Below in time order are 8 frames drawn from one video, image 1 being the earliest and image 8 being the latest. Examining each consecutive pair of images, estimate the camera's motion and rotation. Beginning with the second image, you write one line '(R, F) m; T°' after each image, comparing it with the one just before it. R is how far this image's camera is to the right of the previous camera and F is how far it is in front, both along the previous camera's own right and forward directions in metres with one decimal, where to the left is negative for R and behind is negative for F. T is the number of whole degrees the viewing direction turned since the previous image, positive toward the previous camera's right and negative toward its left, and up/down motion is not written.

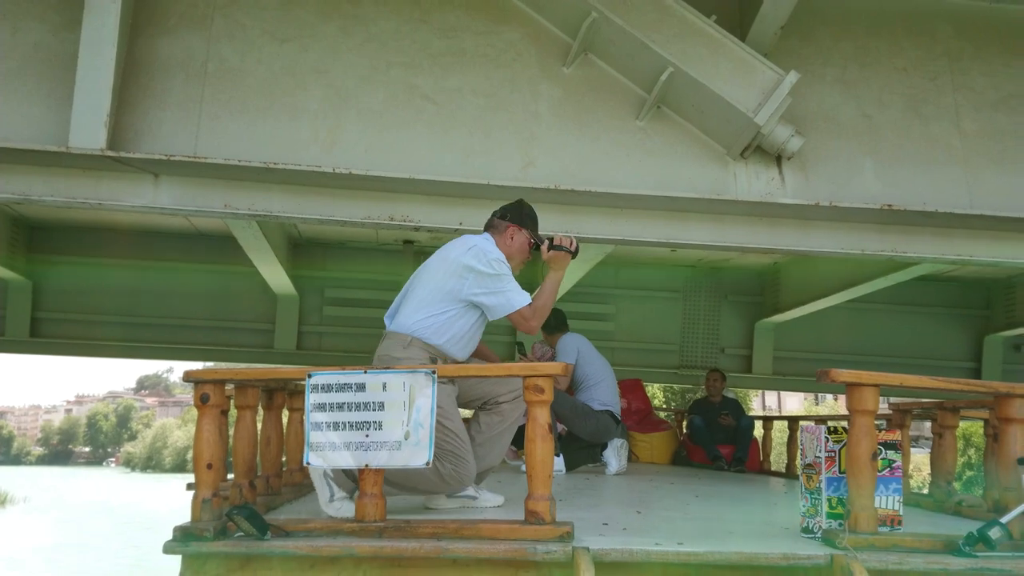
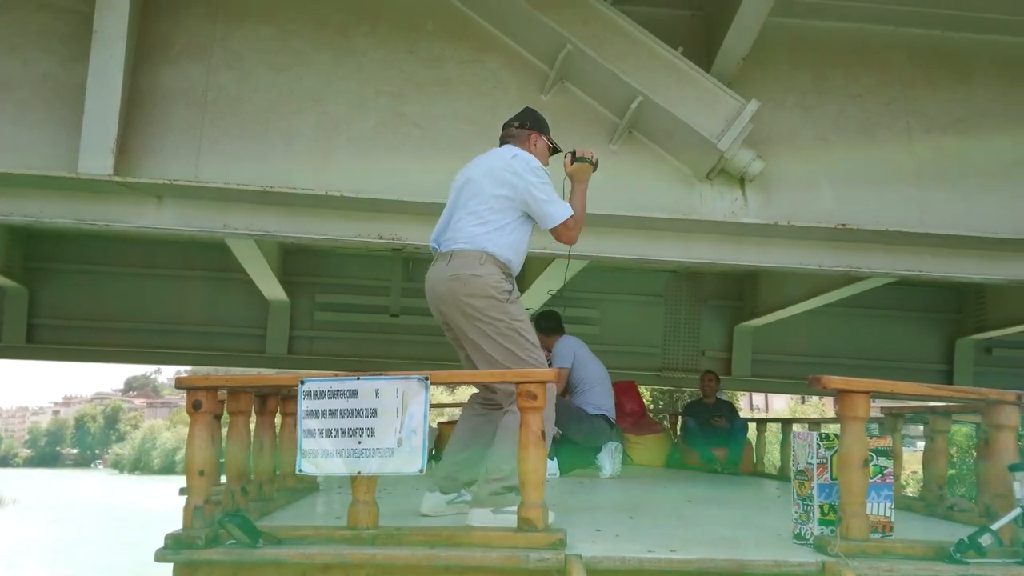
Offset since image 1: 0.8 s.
(+0.1, -0.3) m; 0°
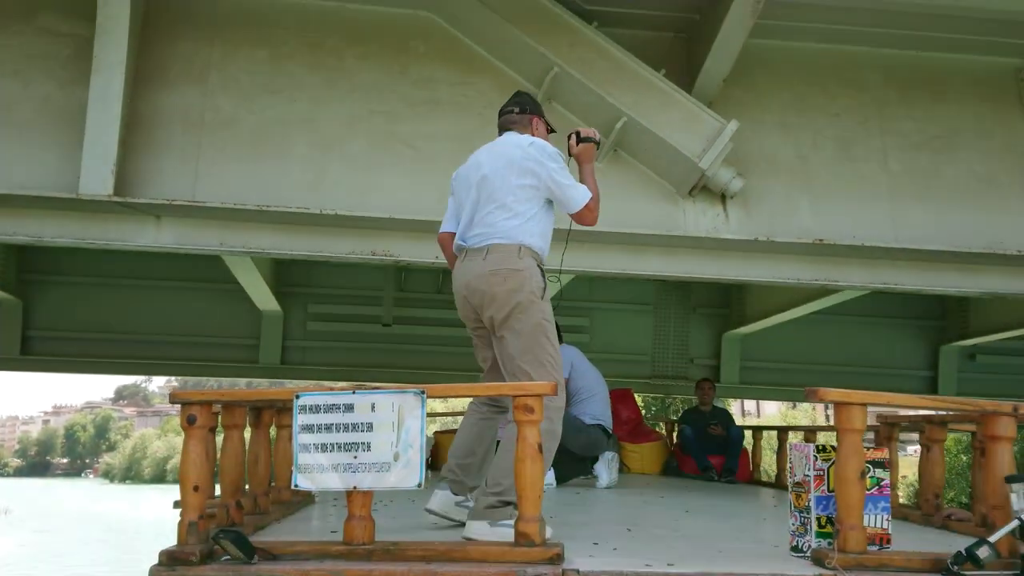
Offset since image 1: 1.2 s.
(0.0, -0.1) m; 0°
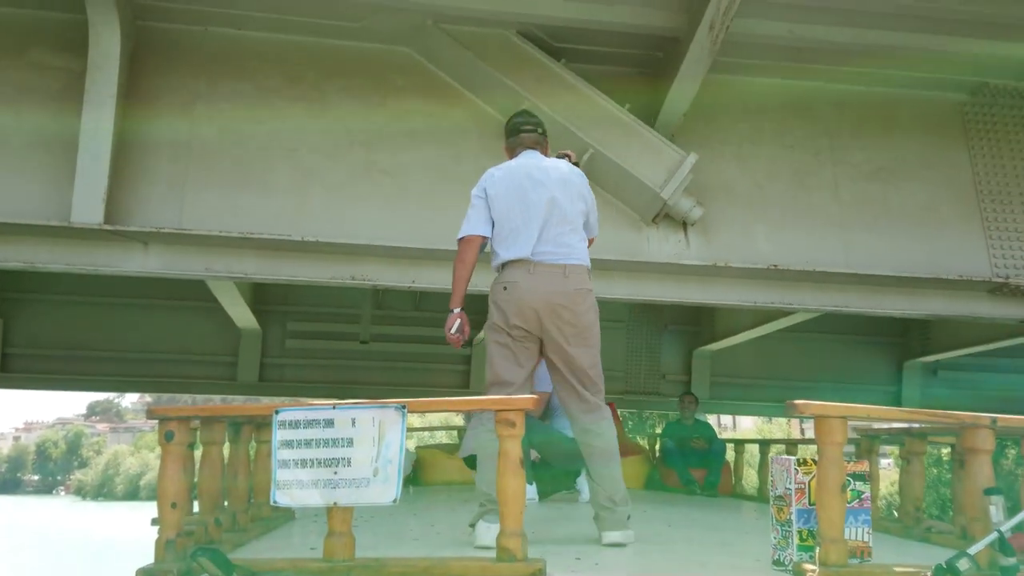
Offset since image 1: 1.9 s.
(+0.1, -0.3) m; +1°
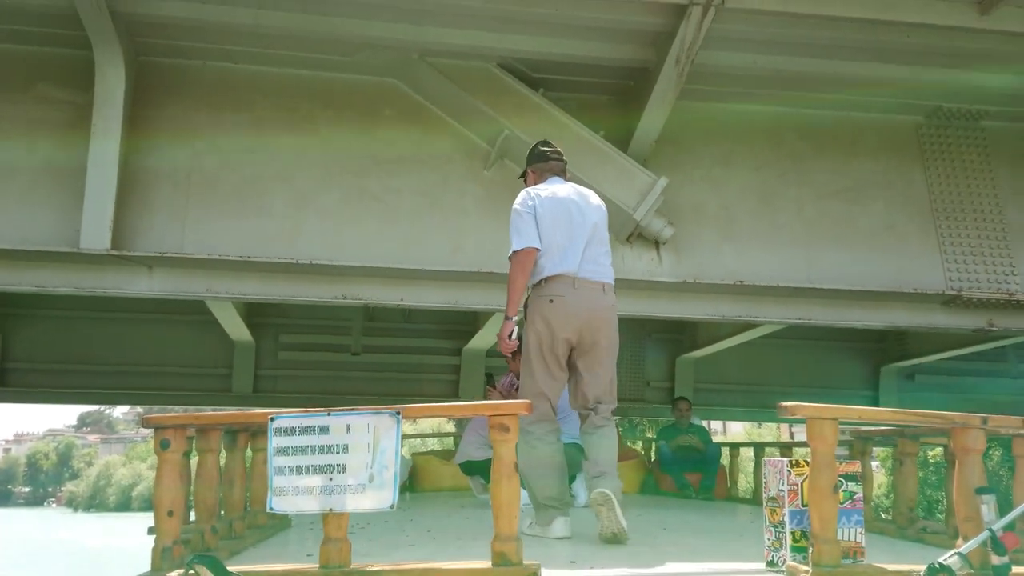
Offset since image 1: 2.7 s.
(+0.1, -0.4) m; 0°
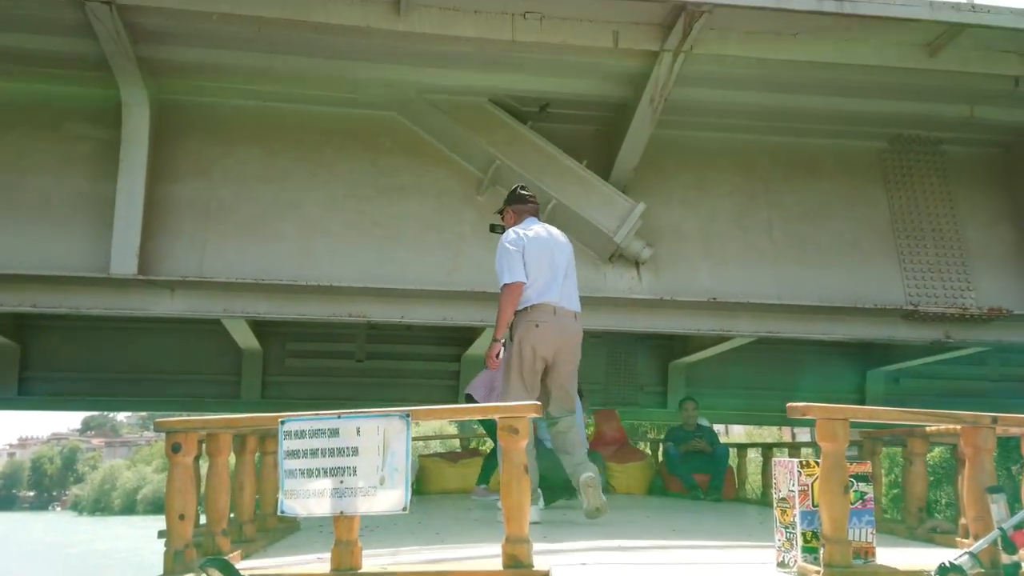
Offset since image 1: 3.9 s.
(+0.1, -0.5) m; 0°
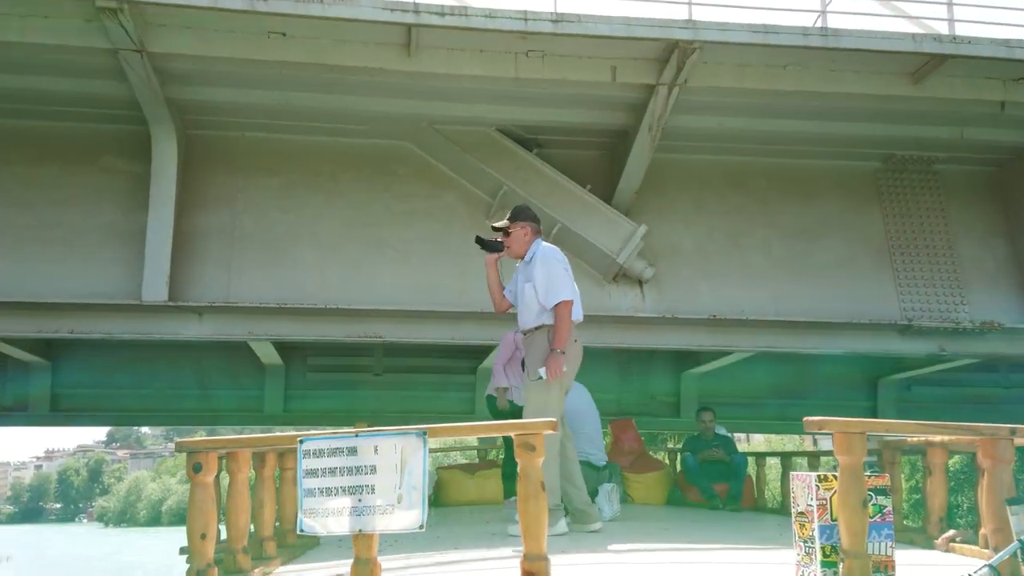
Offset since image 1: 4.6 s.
(+0.1, -0.3) m; -1°
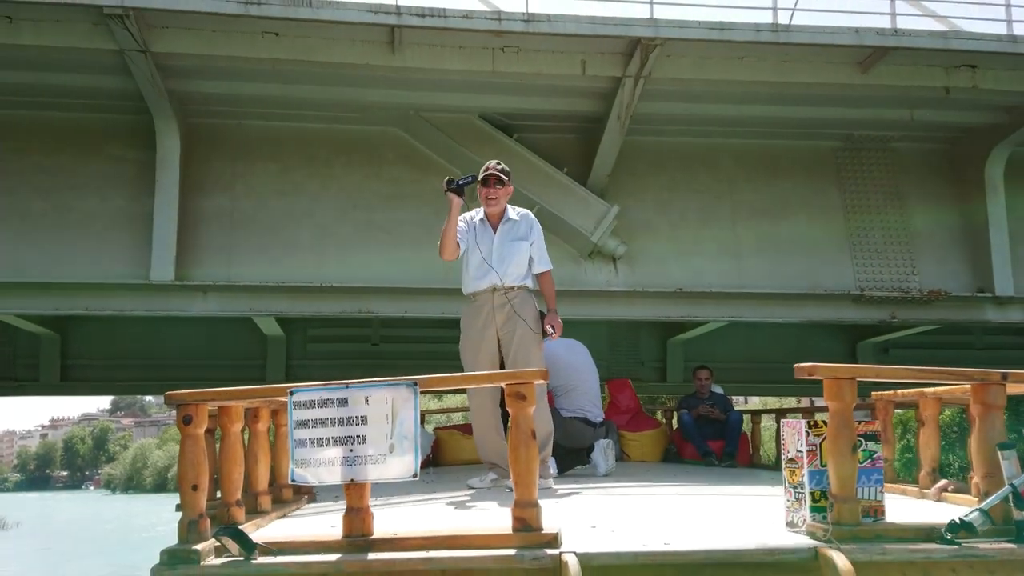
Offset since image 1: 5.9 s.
(+0.1, -0.5) m; 0°
